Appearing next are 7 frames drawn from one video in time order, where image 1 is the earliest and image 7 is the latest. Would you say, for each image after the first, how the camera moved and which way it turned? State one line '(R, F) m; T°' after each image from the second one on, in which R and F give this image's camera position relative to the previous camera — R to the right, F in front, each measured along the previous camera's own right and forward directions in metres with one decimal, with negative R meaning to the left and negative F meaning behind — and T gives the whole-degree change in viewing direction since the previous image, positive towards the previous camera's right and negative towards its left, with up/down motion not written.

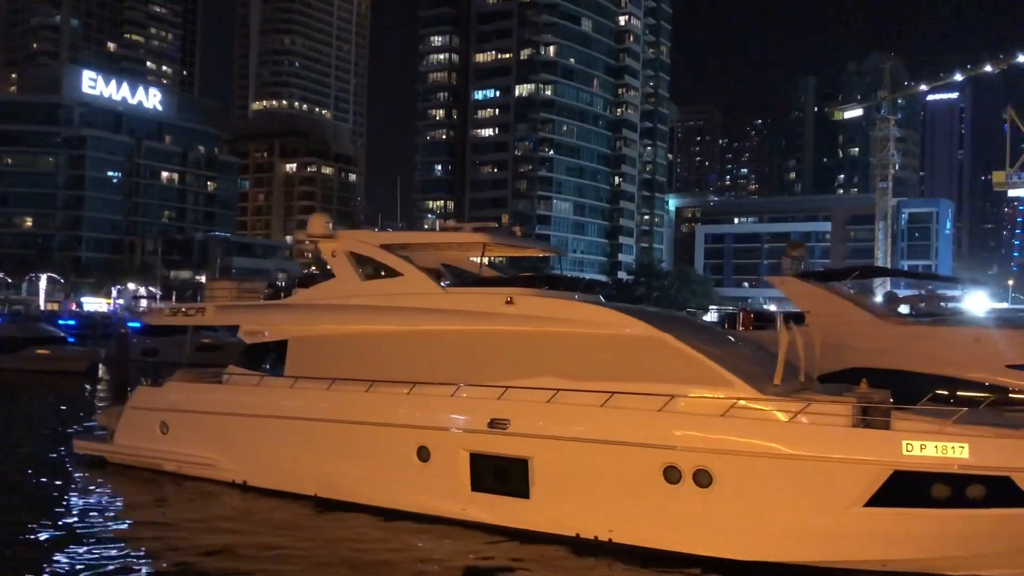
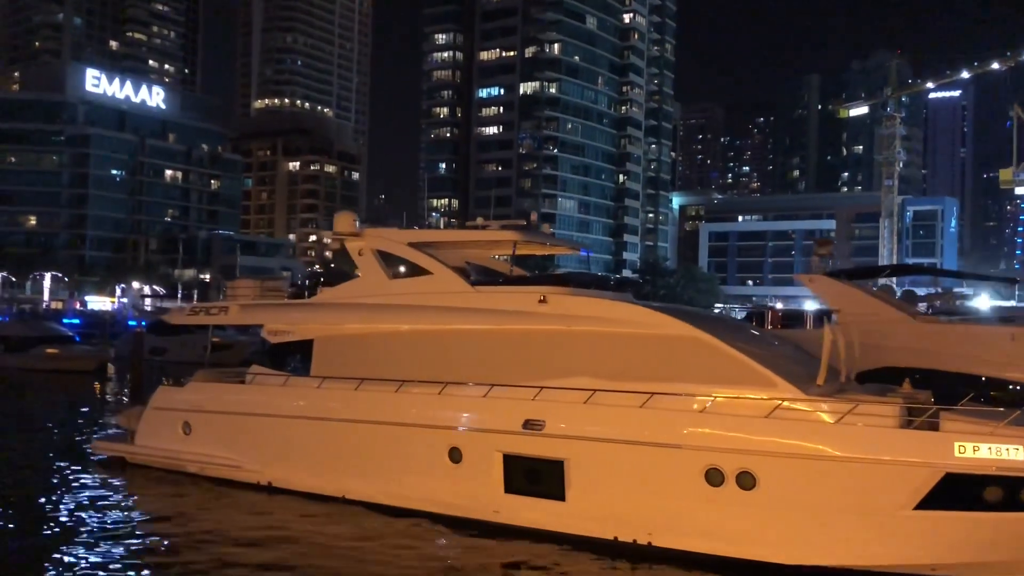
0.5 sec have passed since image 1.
(-0.3, +0.2) m; 0°
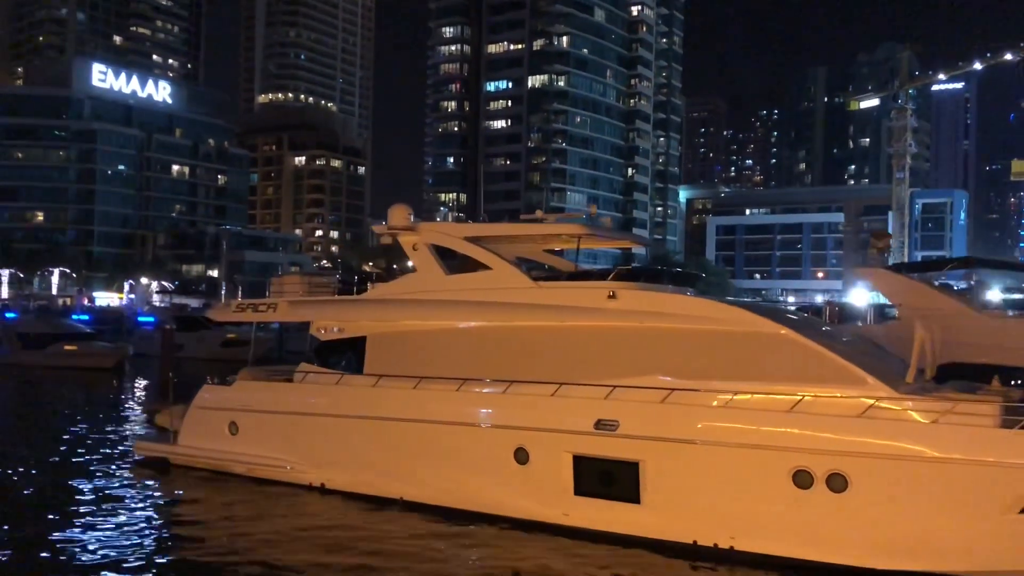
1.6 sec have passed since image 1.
(-0.7, +0.3) m; 0°
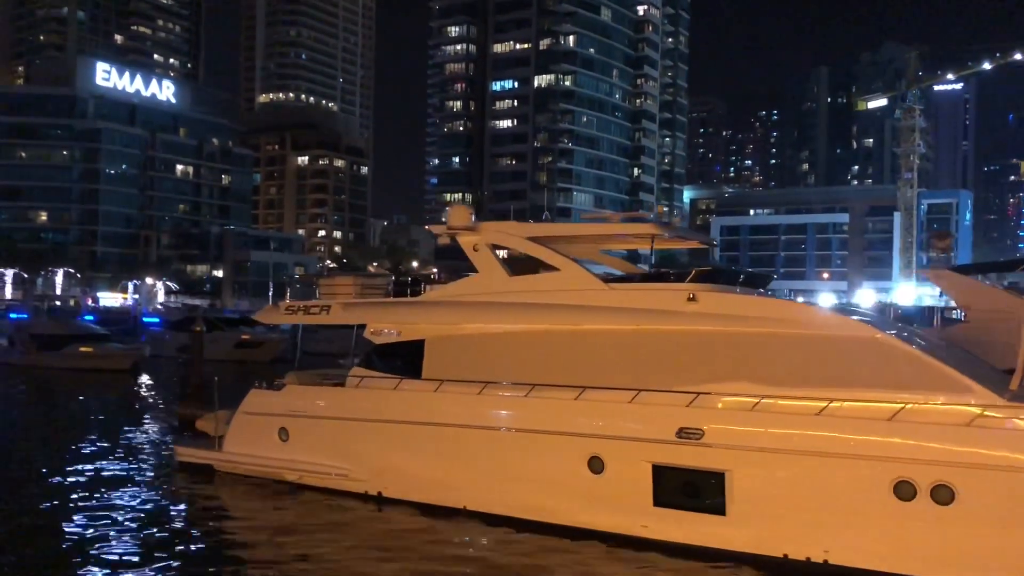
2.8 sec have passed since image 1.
(-0.8, +0.3) m; 0°
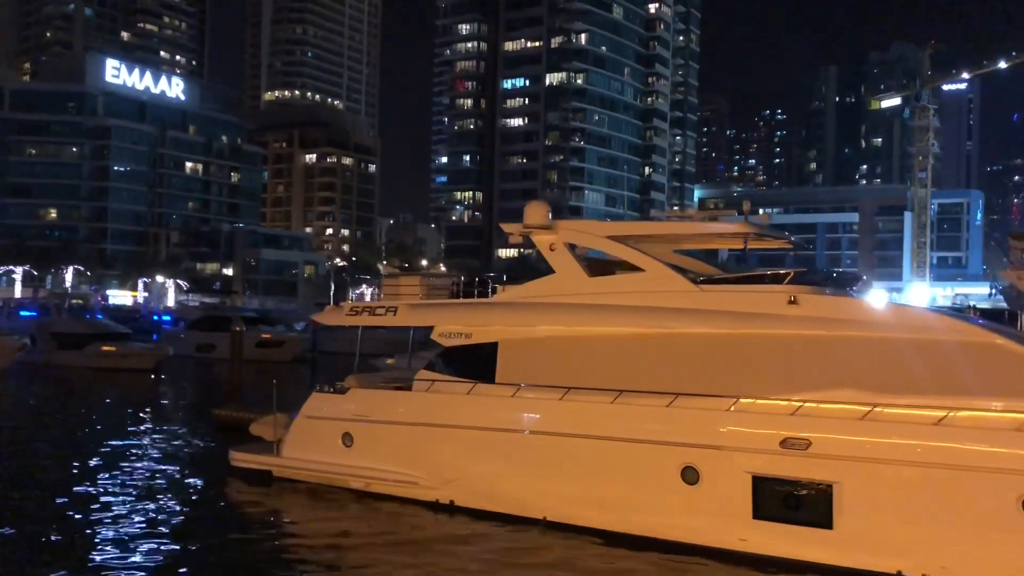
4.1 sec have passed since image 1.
(-0.8, +0.4) m; 0°
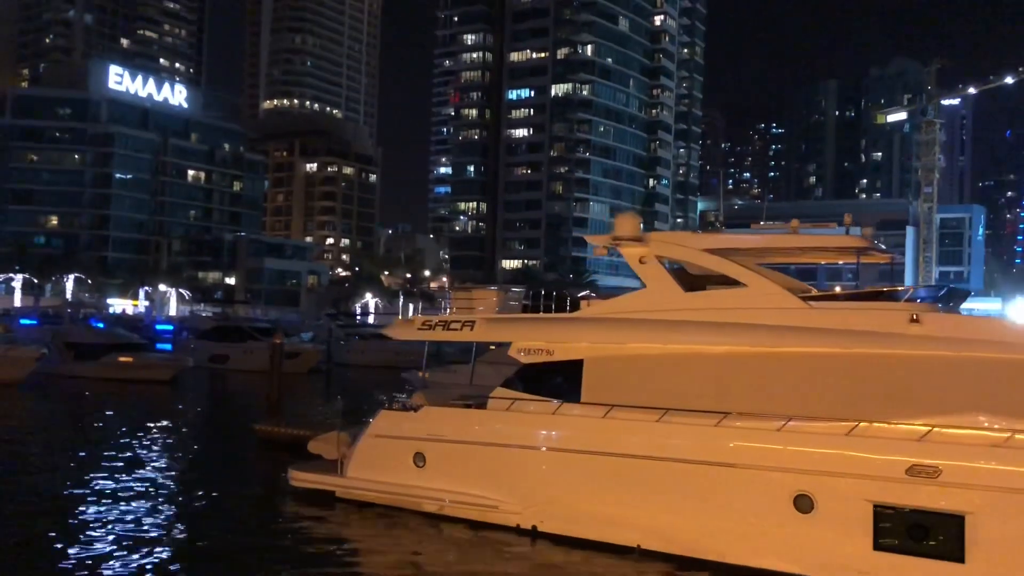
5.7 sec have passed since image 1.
(-1.0, +0.4) m; +1°
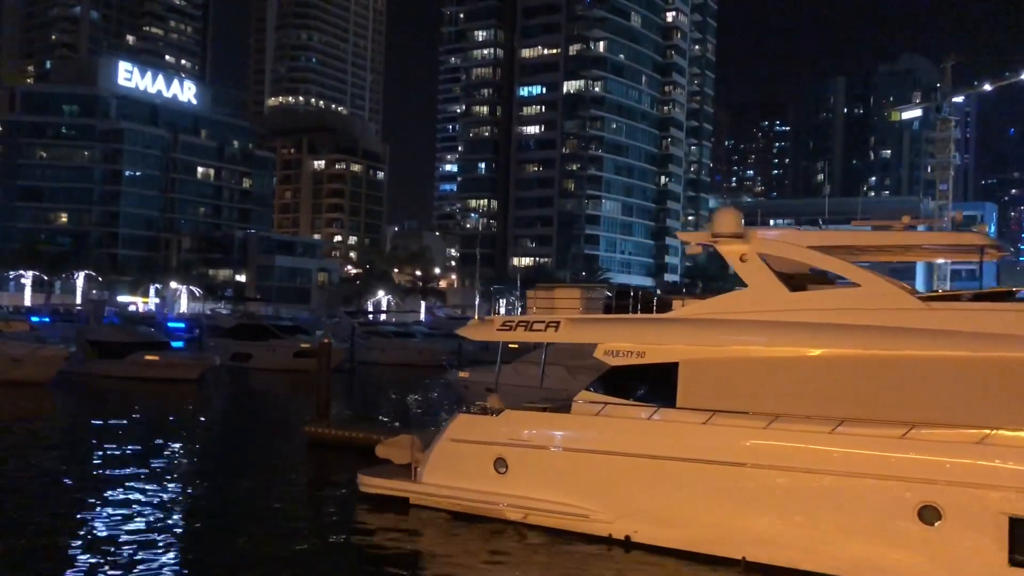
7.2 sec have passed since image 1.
(-0.9, +0.4) m; 0°
